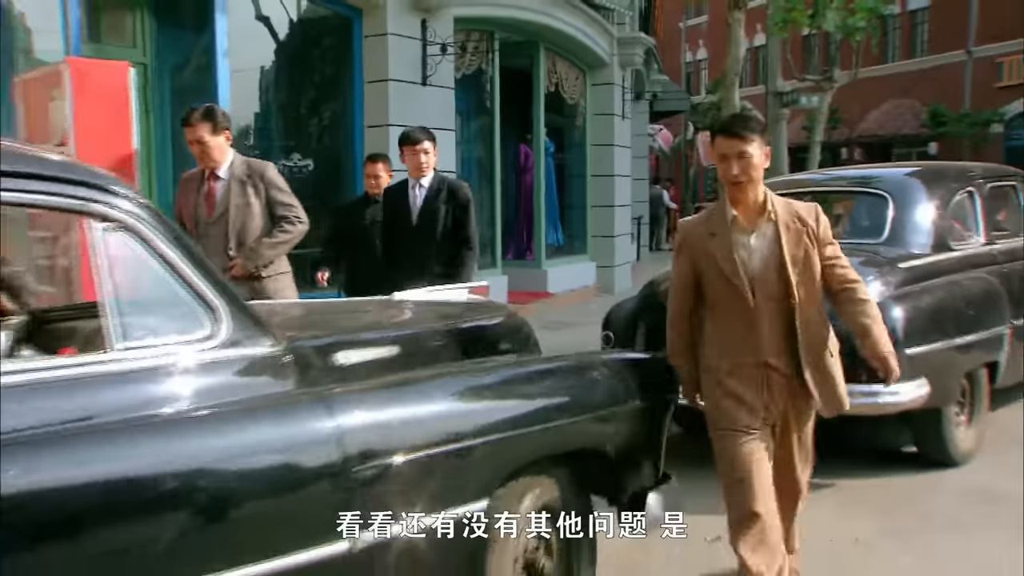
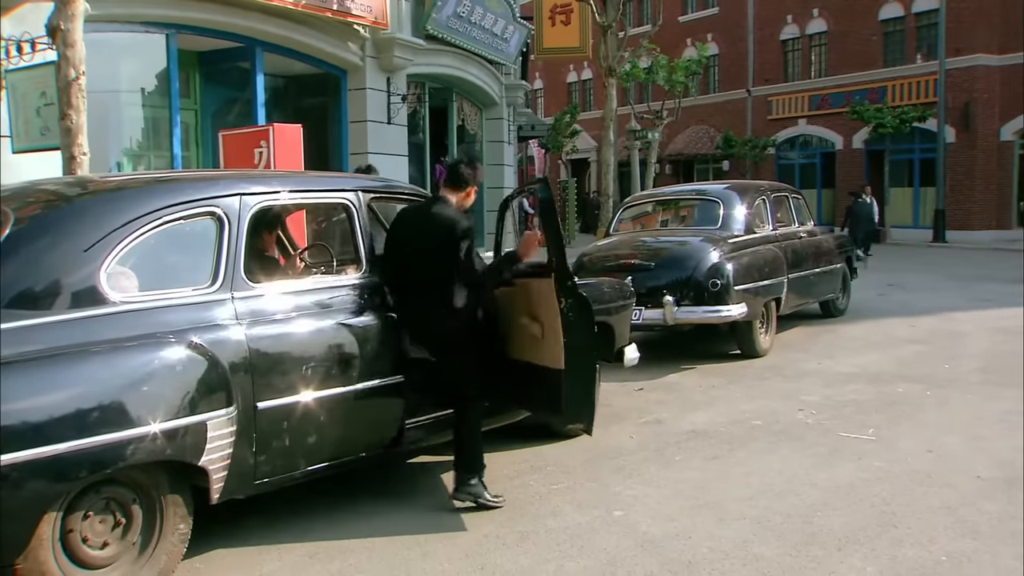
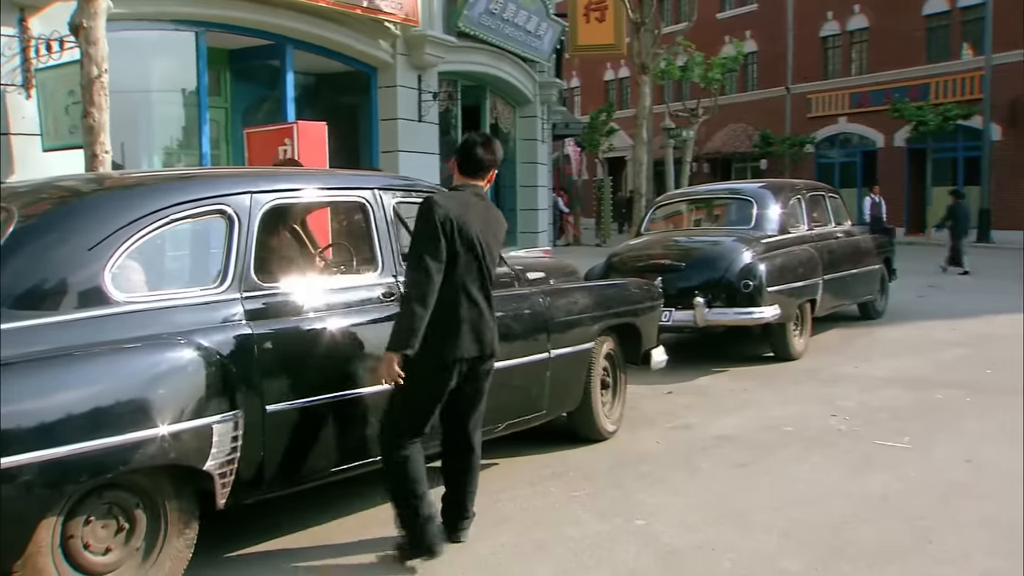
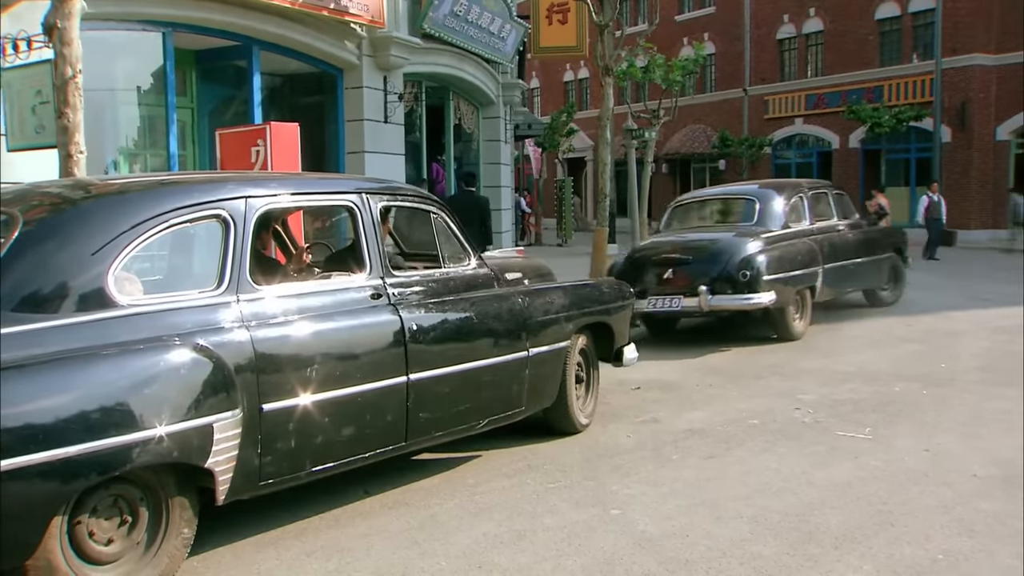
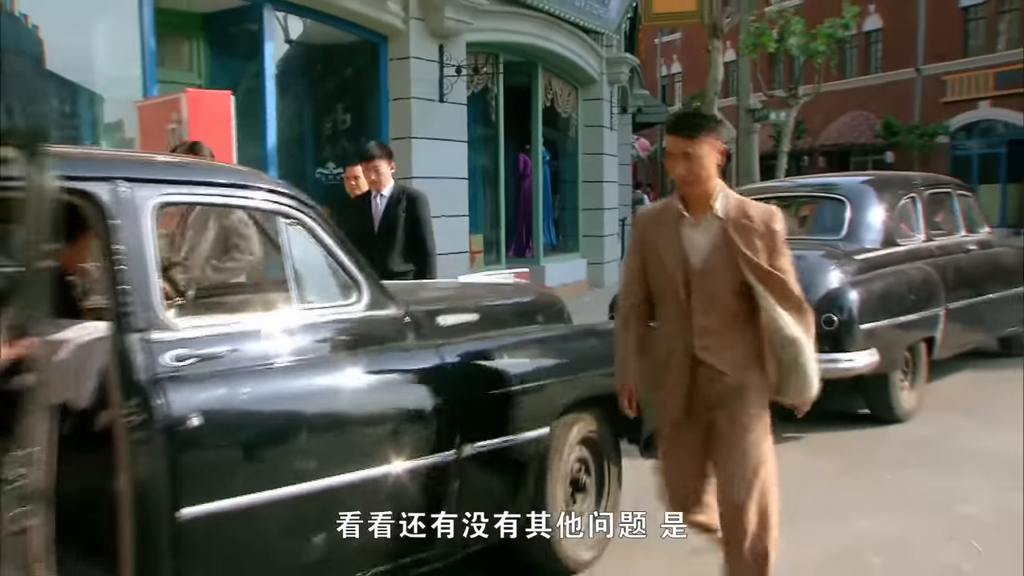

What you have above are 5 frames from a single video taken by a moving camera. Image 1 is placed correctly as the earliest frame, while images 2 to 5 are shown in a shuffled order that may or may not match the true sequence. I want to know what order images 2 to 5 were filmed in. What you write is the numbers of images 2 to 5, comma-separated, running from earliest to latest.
5, 3, 2, 4
